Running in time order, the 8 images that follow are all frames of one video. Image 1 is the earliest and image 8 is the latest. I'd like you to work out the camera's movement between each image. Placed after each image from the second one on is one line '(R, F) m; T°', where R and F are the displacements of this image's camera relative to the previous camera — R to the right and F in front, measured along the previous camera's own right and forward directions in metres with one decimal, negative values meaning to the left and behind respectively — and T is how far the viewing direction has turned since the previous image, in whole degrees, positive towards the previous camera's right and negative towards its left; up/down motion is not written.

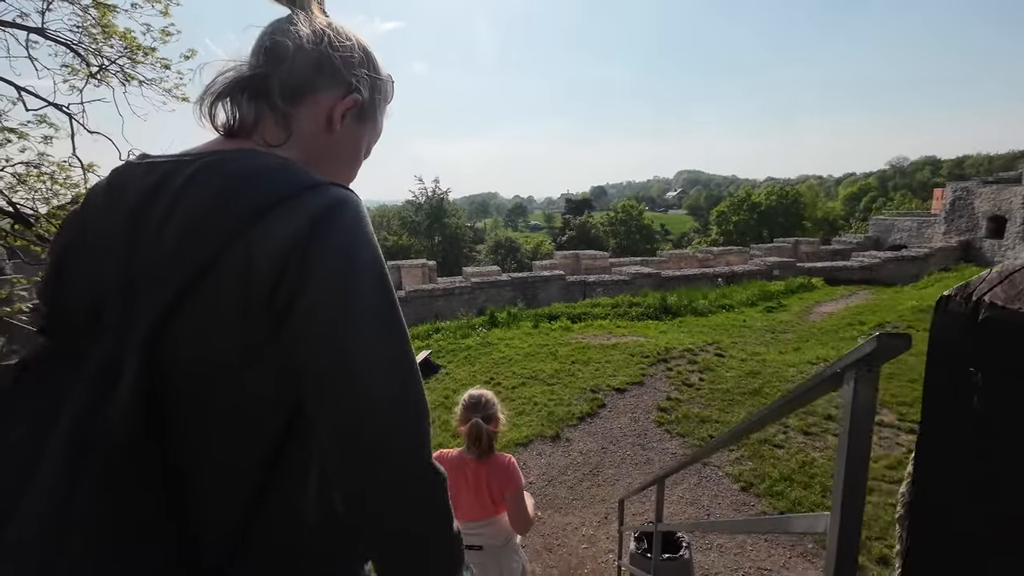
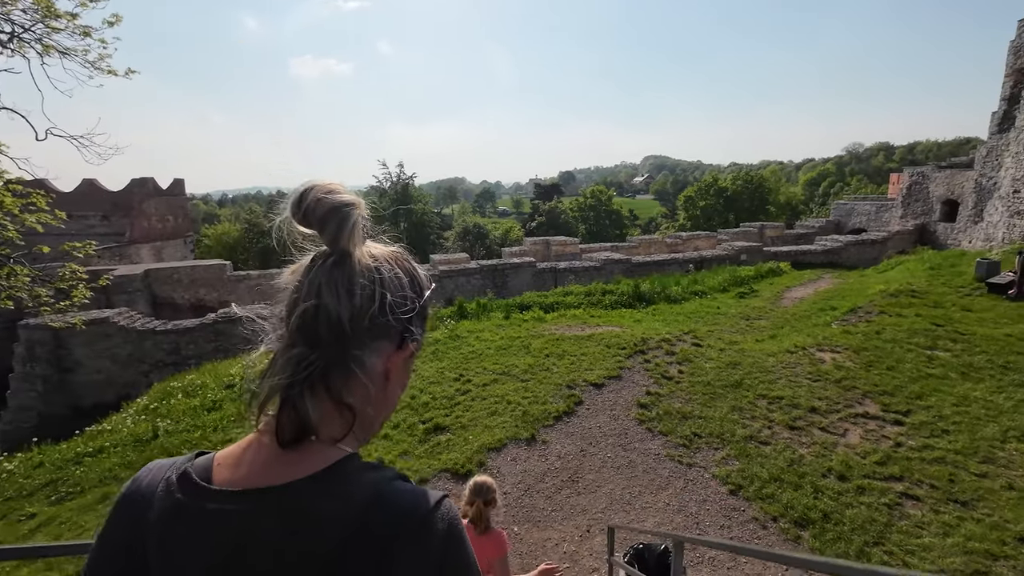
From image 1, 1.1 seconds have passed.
(0.0, +0.5) m; +3°
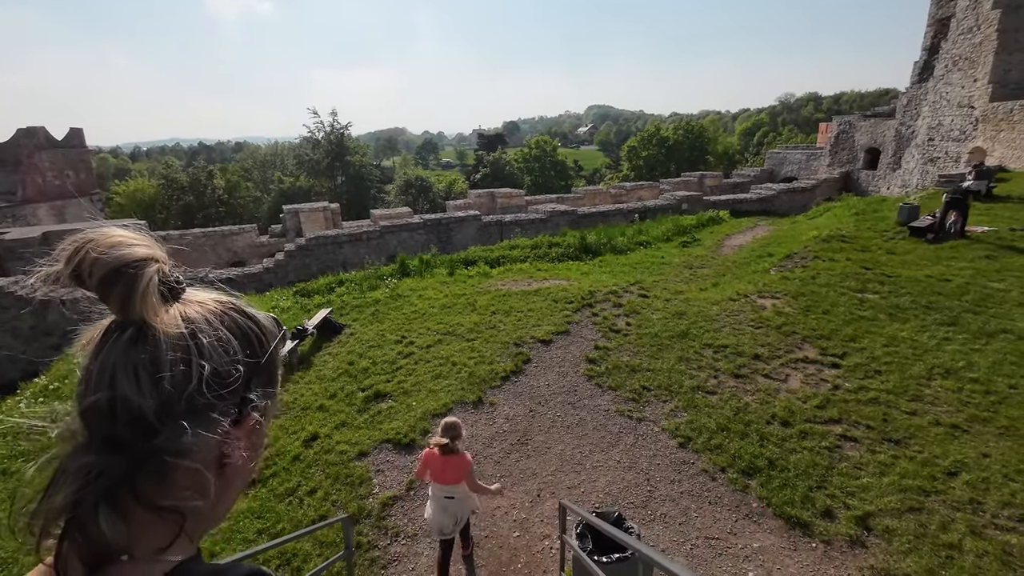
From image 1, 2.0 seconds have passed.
(+0.1, +0.4) m; +6°
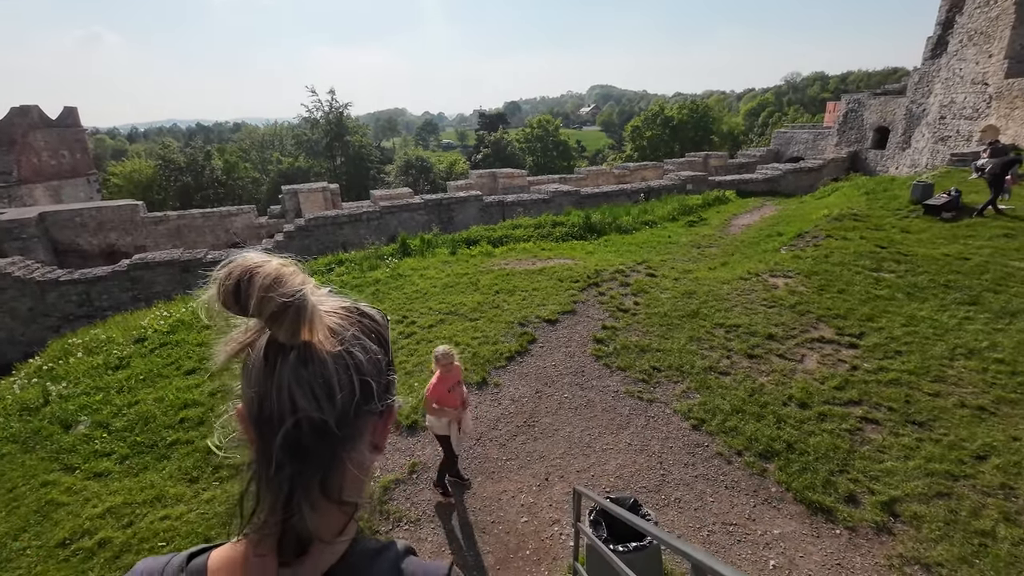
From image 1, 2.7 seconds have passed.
(-0.1, +0.2) m; 0°
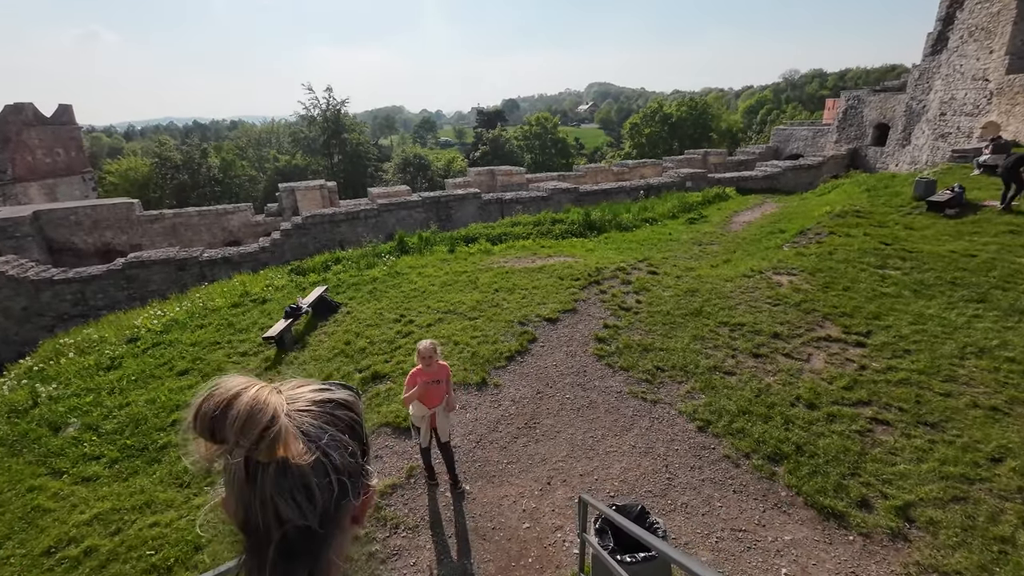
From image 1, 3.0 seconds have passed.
(0.0, +0.1) m; 0°
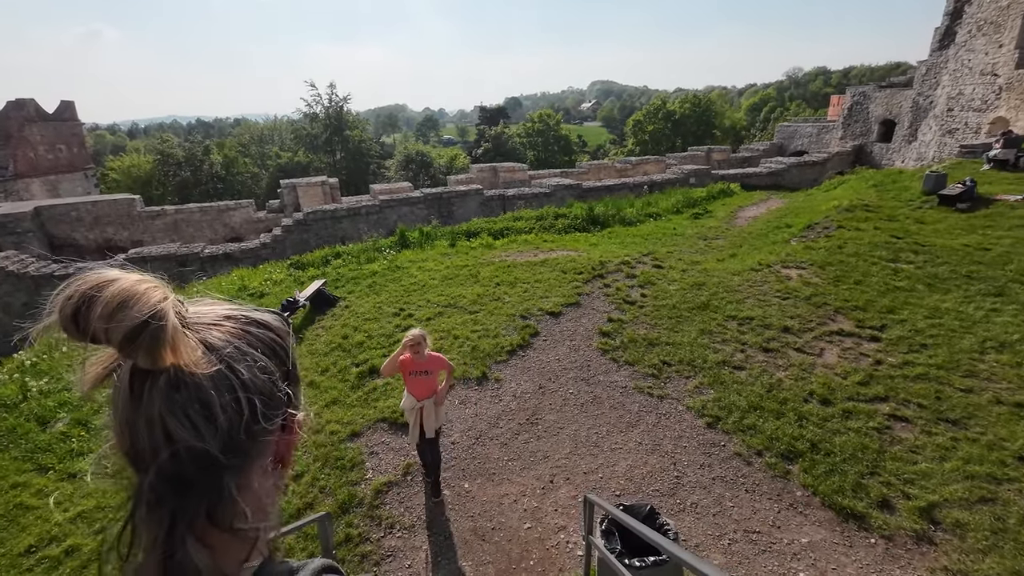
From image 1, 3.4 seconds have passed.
(0.0, +0.2) m; 0°
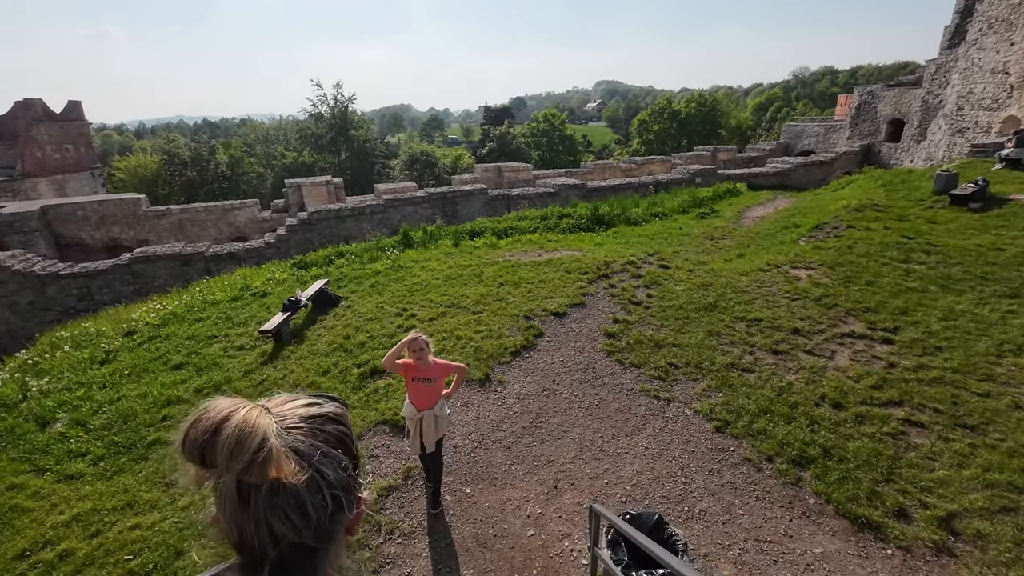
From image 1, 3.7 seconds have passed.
(0.0, +0.1) m; -1°
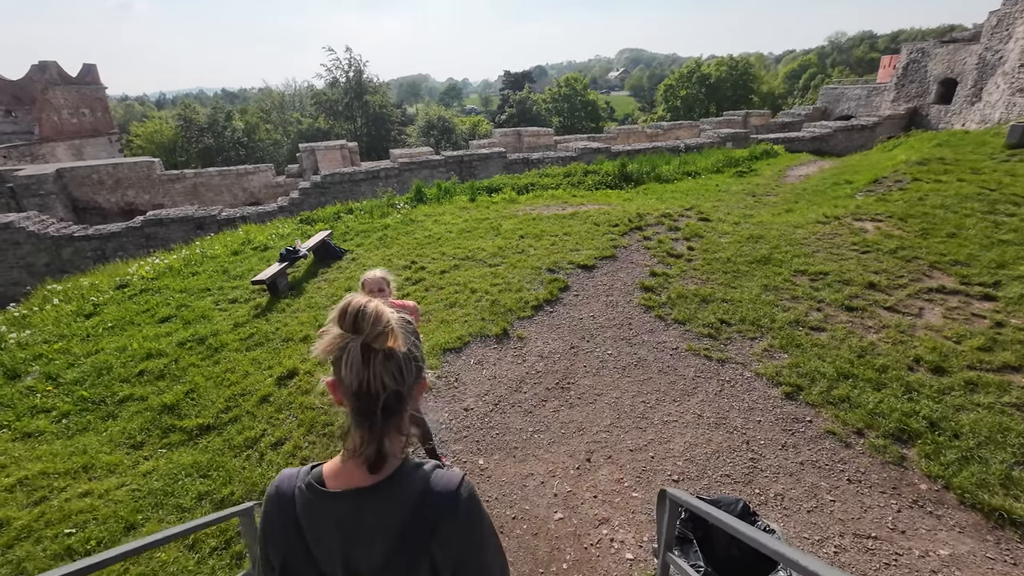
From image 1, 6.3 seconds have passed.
(0.0, +0.7) m; -2°
